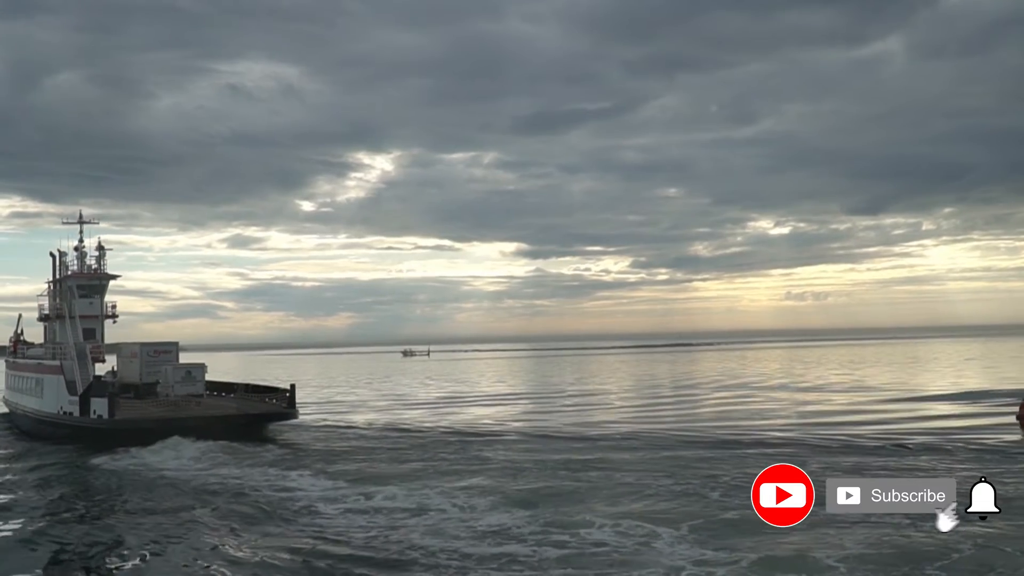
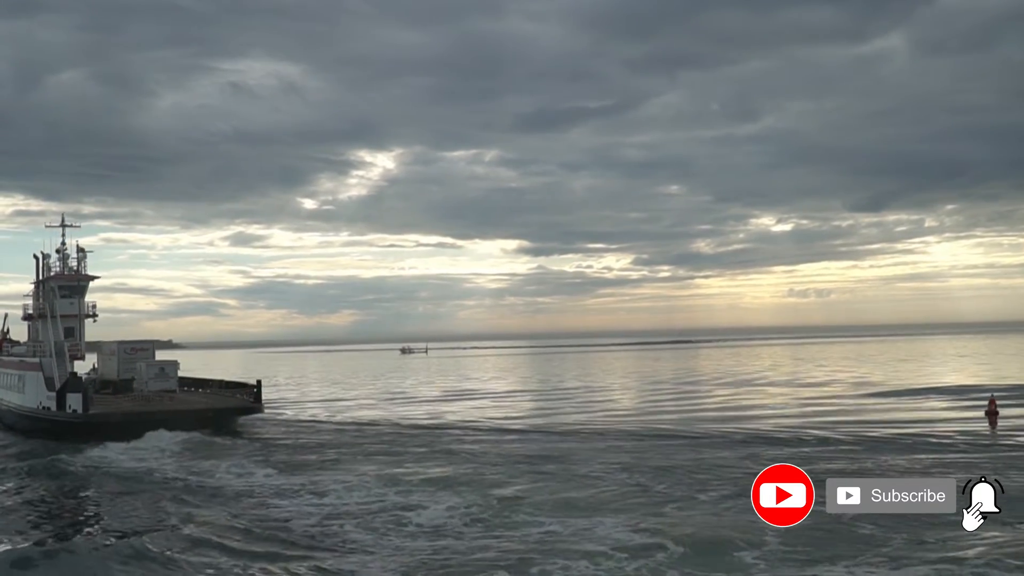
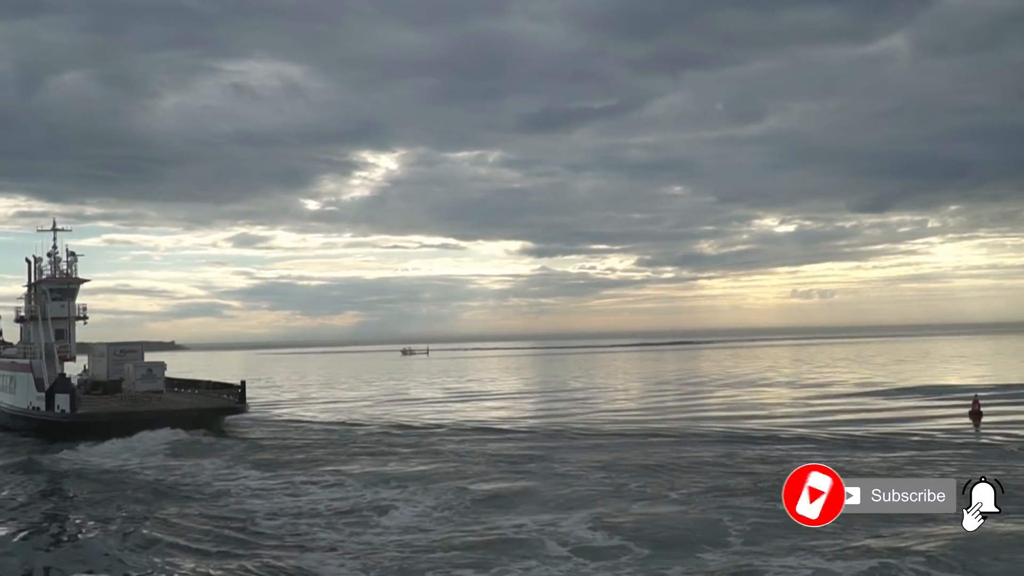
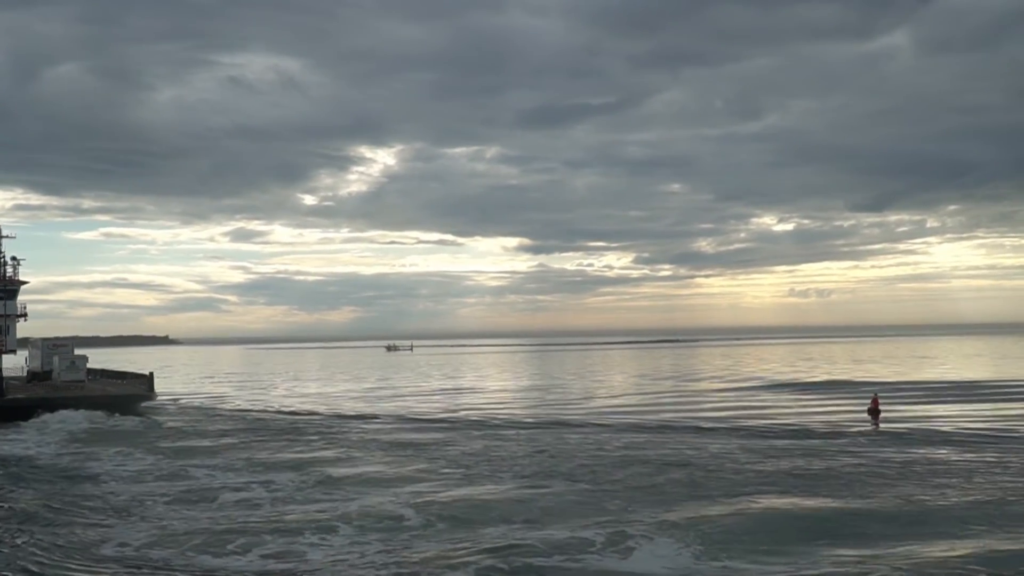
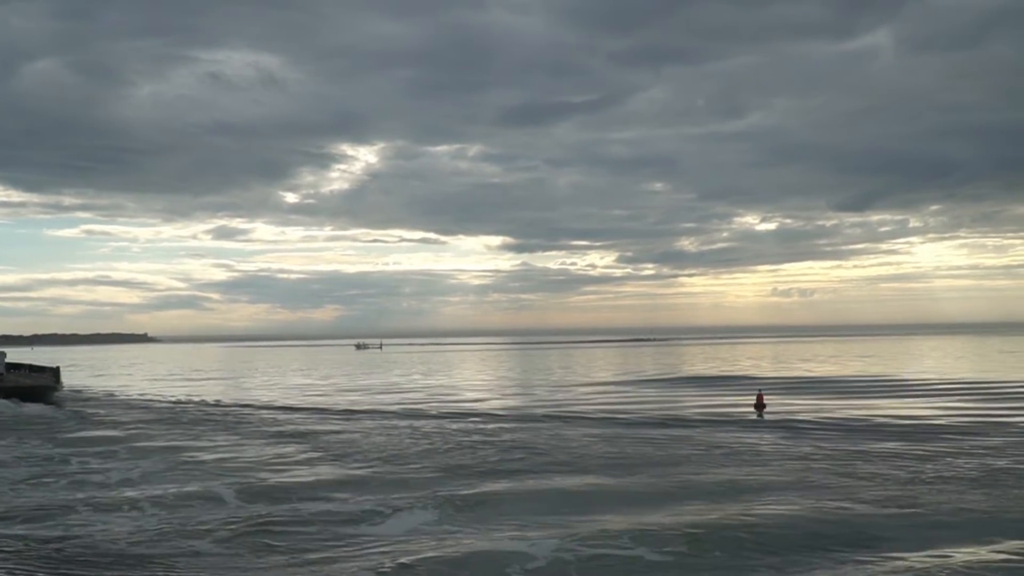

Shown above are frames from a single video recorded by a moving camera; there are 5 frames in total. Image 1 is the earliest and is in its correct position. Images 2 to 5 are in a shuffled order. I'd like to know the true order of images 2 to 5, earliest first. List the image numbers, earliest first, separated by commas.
2, 3, 4, 5
